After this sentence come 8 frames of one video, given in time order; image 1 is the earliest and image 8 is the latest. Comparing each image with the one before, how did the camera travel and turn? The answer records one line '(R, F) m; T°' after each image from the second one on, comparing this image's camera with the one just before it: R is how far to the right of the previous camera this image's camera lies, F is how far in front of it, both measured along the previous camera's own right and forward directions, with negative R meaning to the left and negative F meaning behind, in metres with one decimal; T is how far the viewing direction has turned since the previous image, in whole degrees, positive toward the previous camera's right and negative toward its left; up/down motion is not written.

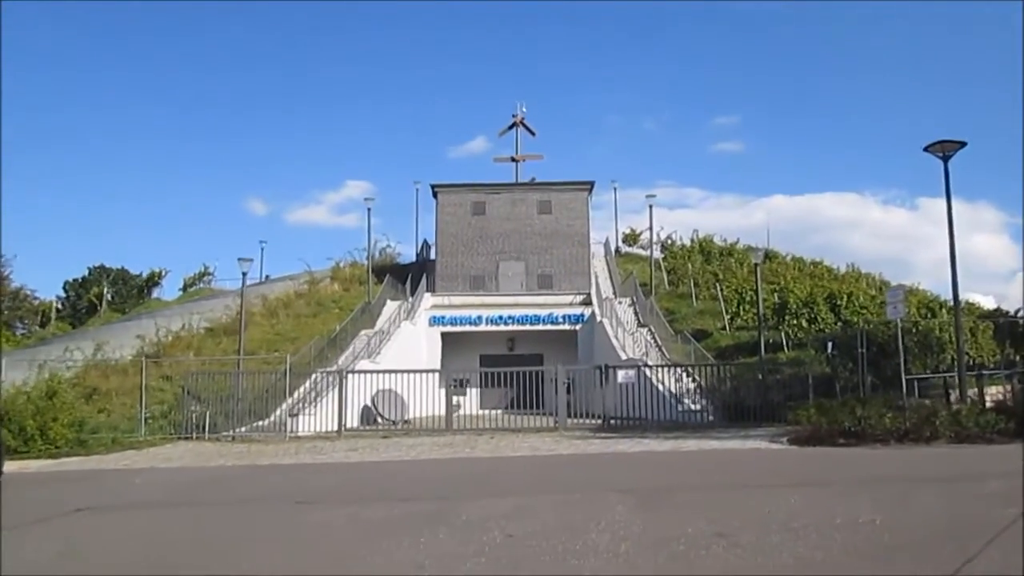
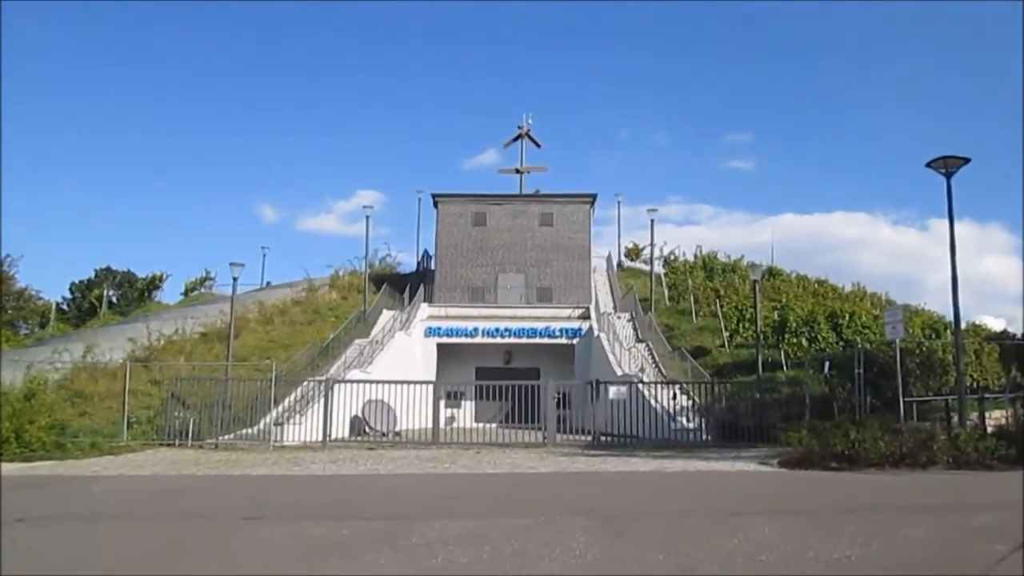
(+0.4, +0.5) m; -1°
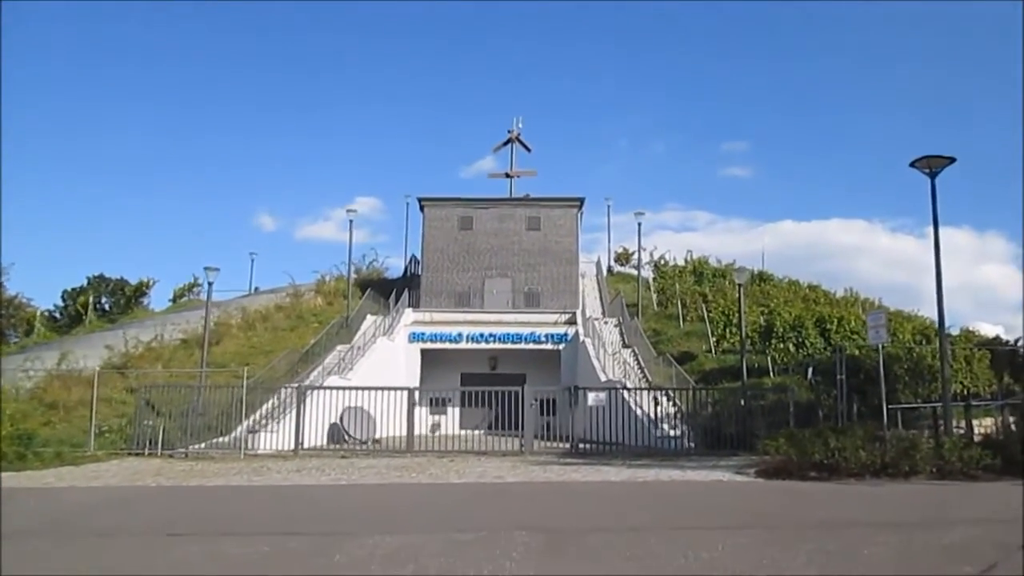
(+0.5, +0.5) m; 0°
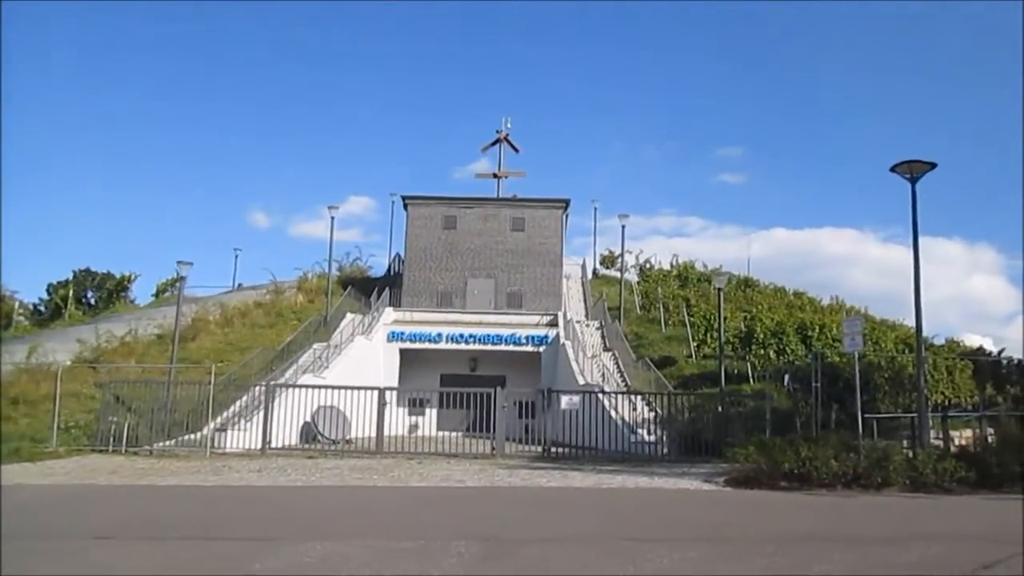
(+0.4, +0.4) m; +1°
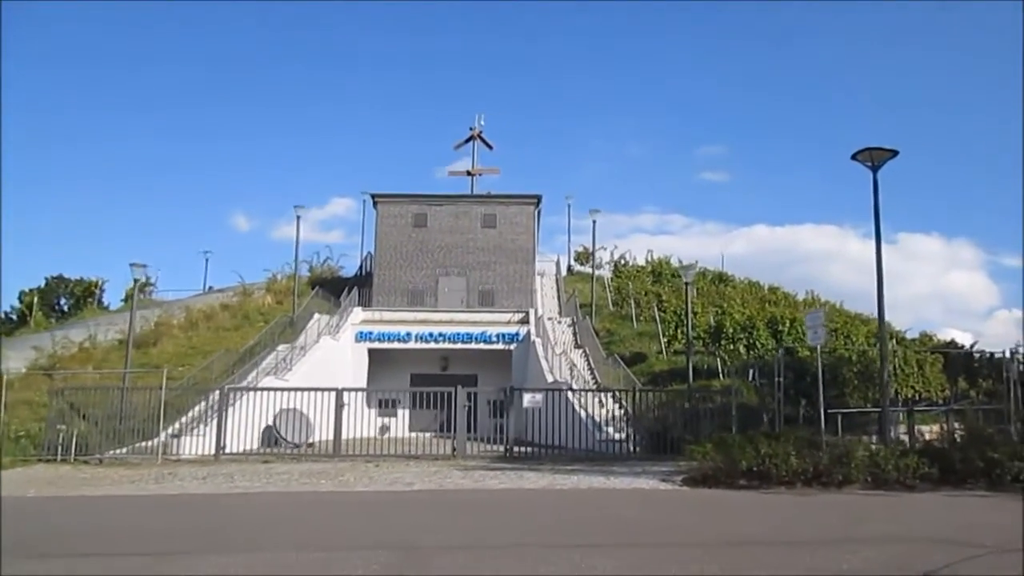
(+0.5, +0.5) m; +1°
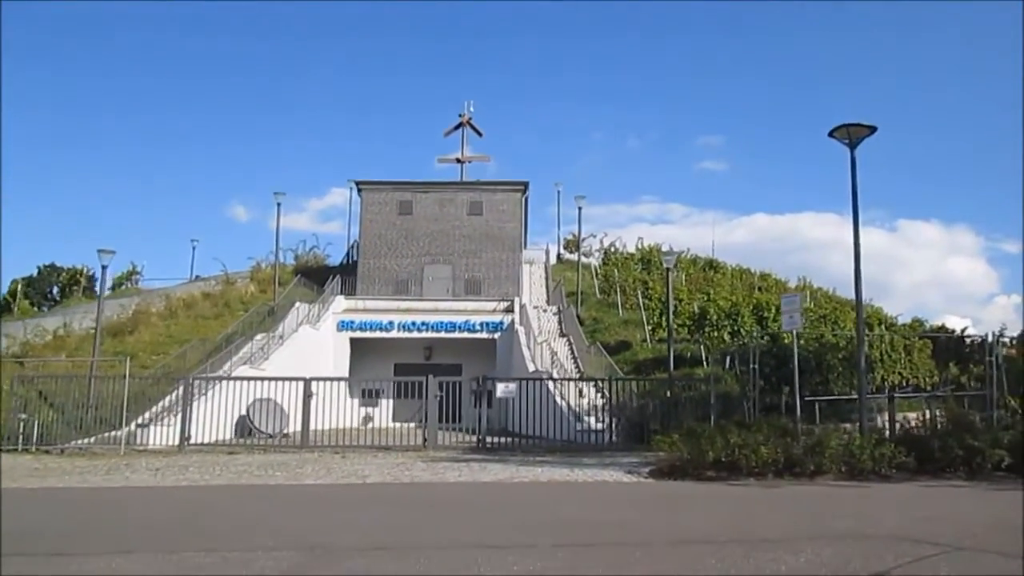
(+0.6, +0.6) m; 0°
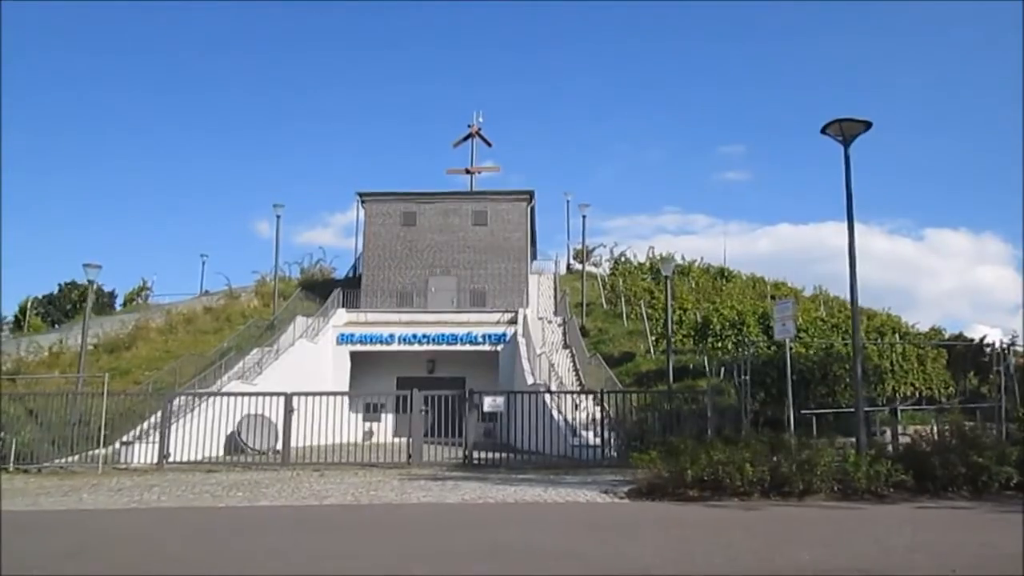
(+0.7, +0.7) m; -1°
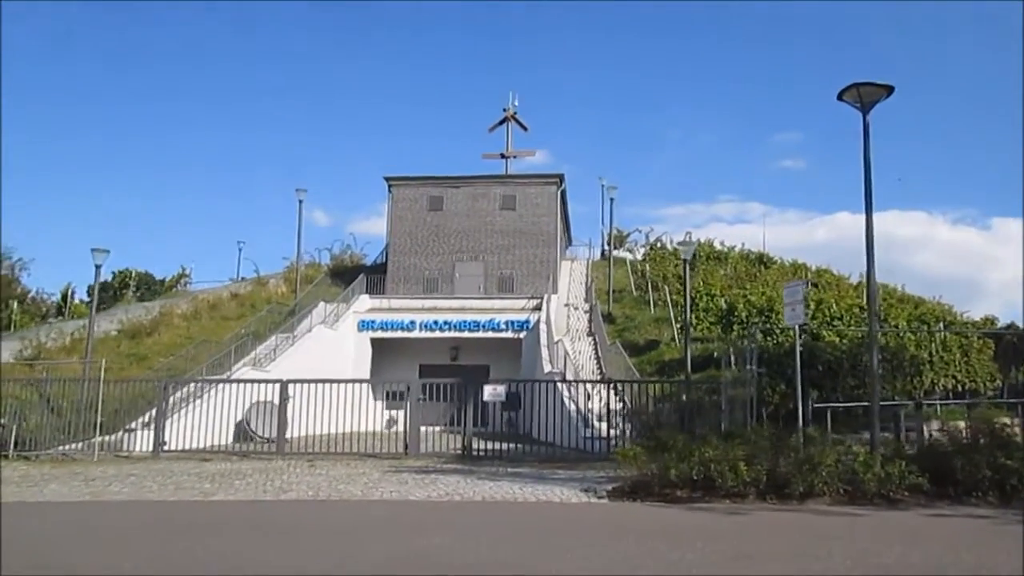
(+0.9, +0.9) m; -3°
